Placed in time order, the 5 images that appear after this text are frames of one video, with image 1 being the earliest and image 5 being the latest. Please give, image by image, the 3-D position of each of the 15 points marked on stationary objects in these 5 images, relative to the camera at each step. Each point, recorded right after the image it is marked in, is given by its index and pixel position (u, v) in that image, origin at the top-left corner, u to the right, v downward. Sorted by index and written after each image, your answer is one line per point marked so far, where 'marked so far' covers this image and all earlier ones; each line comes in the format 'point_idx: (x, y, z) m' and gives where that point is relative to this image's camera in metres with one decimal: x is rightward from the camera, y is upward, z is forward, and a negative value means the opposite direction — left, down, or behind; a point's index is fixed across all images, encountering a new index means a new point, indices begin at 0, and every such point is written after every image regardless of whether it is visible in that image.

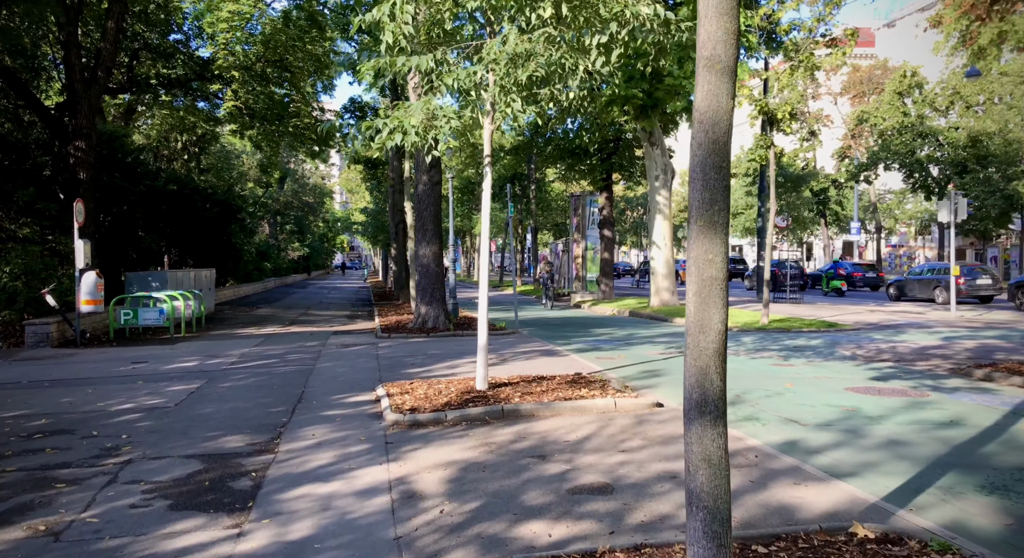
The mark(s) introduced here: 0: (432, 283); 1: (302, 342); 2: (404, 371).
0: (-1.7, -0.1, +15.5) m
1: (-4.0, -1.2, +14.0) m
2: (-1.5, -1.3, +10.2) m
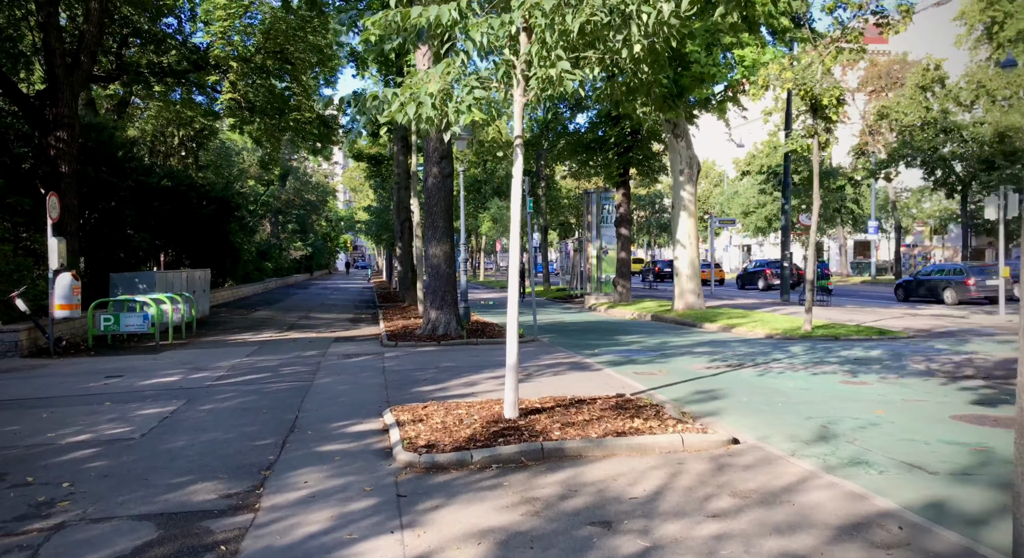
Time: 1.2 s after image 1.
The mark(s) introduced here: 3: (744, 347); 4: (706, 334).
0: (-1.3, -0.1, +14.1) m
1: (-3.6, -1.3, +12.6) m
2: (-1.2, -1.3, +8.8) m
3: (+3.9, -1.1, +12.3) m
4: (+3.9, -1.1, +14.8) m
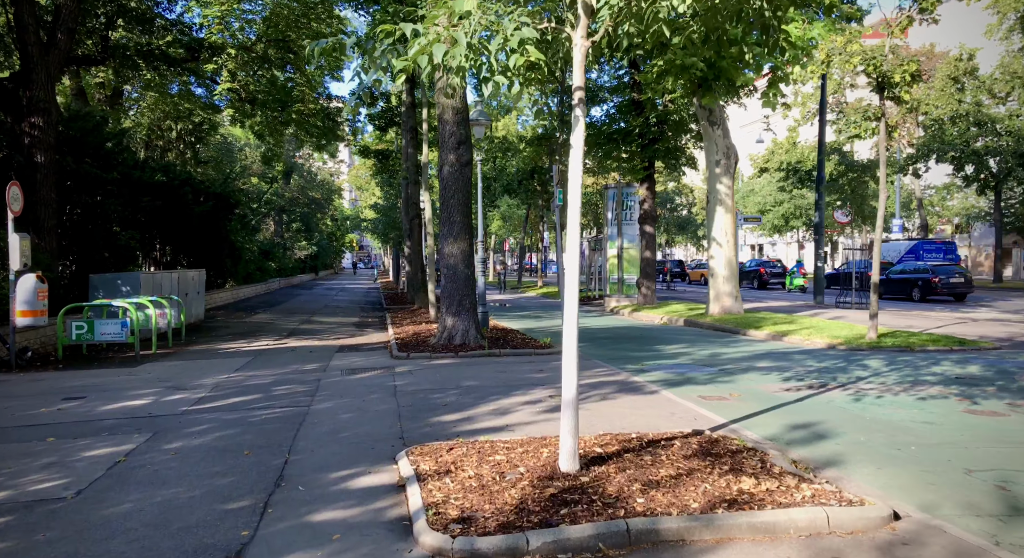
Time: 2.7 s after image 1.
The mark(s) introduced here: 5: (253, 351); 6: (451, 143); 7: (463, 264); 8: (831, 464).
0: (-0.9, -0.1, +12.5) m
1: (-3.2, -1.3, +11.0) m
2: (-0.8, -1.4, +7.1) m
3: (+4.3, -1.2, +10.6) m
4: (+4.4, -1.1, +13.1) m
5: (-4.8, -1.3, +13.5) m
6: (-1.0, +2.3, +12.4) m
7: (-0.8, +0.3, +12.6) m
8: (+2.2, -1.3, +5.2) m
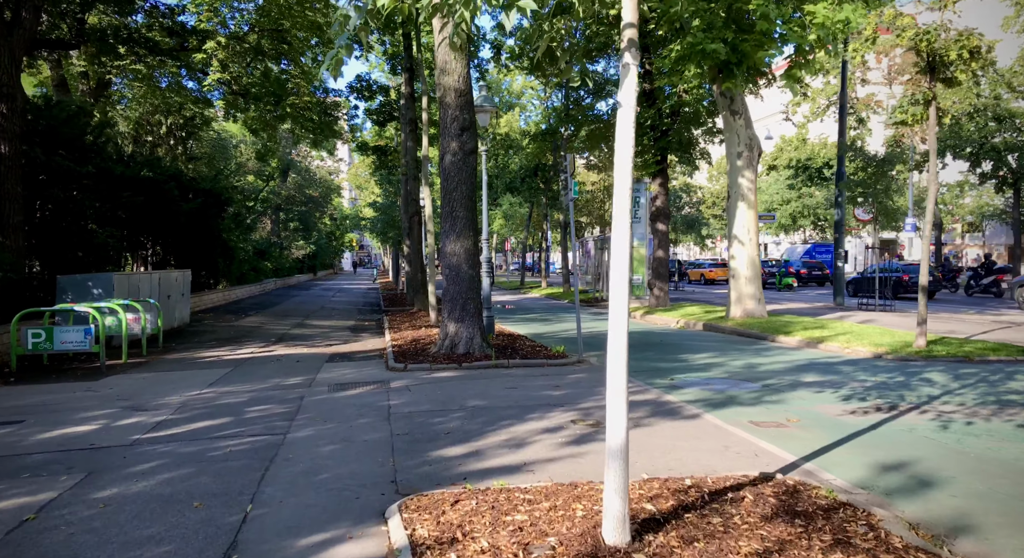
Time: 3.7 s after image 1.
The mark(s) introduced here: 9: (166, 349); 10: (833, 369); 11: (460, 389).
0: (-0.7, -0.2, +11.2) m
1: (-3.0, -1.3, +9.7) m
2: (-0.6, -1.4, +5.9) m
3: (+4.5, -1.2, +9.4) m
4: (+4.5, -1.2, +11.9) m
5: (-4.6, -1.3, +12.3) m
6: (-0.9, +2.3, +11.1) m
7: (-0.7, +0.2, +11.3) m
8: (+2.4, -1.3, +3.9) m
9: (-6.4, -1.3, +13.5) m
10: (+4.3, -1.2, +9.8) m
11: (-0.6, -1.3, +8.7) m
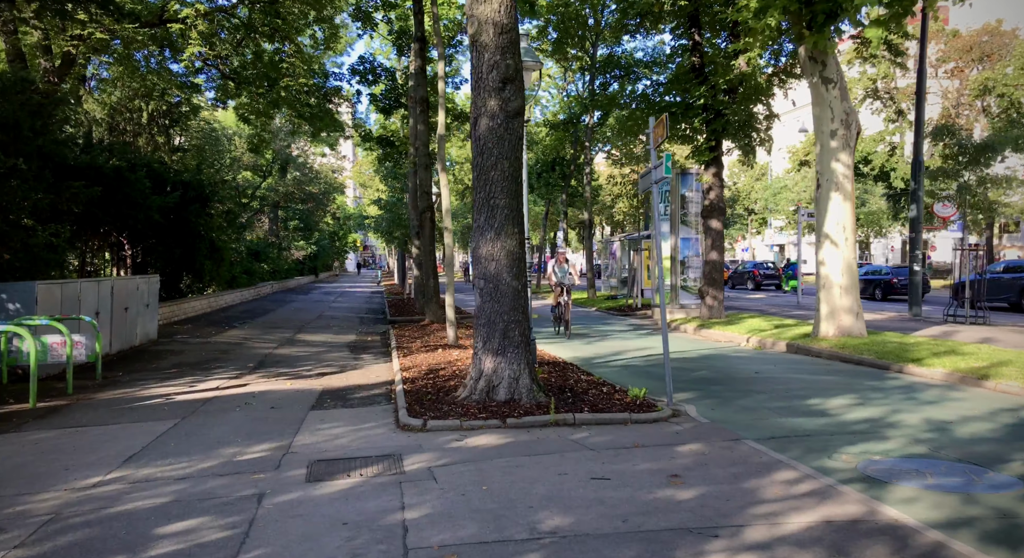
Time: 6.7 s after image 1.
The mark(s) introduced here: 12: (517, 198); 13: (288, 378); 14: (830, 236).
0: (-0.1, -0.3, +7.9) m
1: (-2.4, -1.5, +6.5) m
2: (0.0, -1.5, +2.6) m
3: (+5.1, -1.4, +6.0) m
4: (+5.2, -1.3, +8.5) m
5: (-3.9, -1.5, +9.0) m
6: (-0.2, +2.1, +7.8) m
7: (0.0, +0.1, +8.0) m
8: (+3.0, -1.5, +0.6) m
9: (-5.7, -1.4, +10.3) m
10: (+4.9, -1.4, +6.5) m
11: (0.0, -1.5, +5.4) m
12: (0.0, +0.9, +8.1) m
13: (-3.4, -1.5, +11.1) m
14: (+5.9, +0.8, +13.6) m
